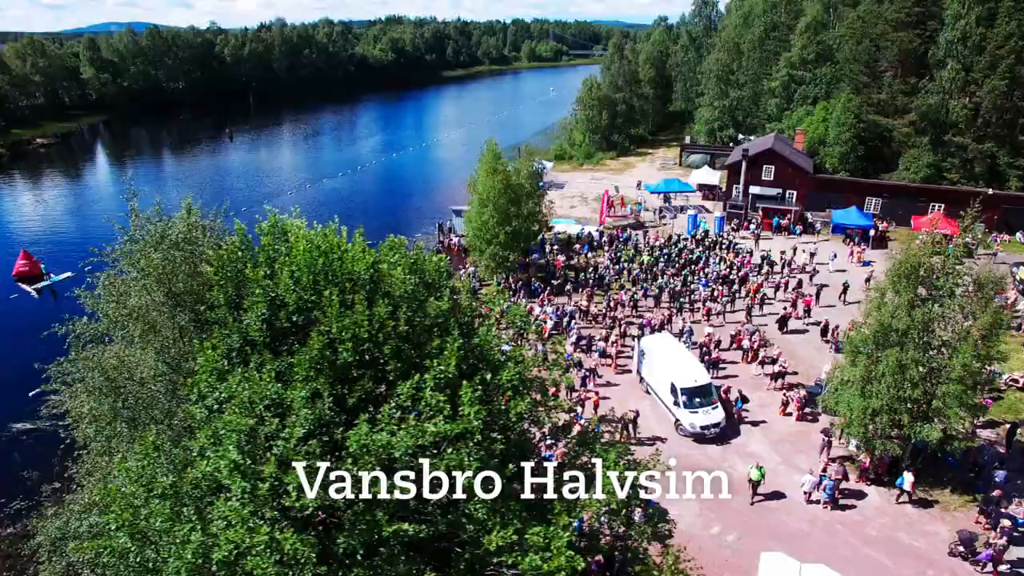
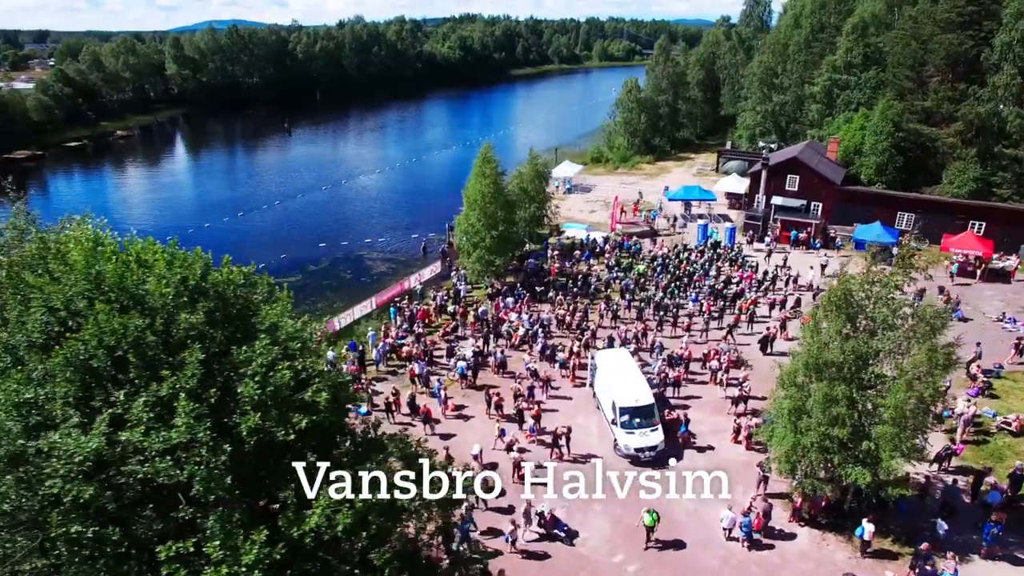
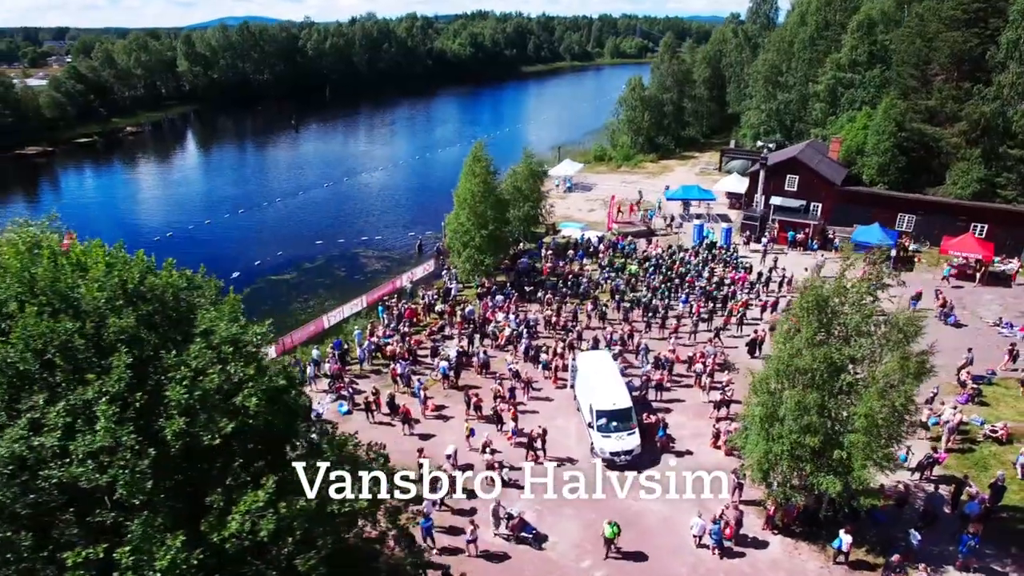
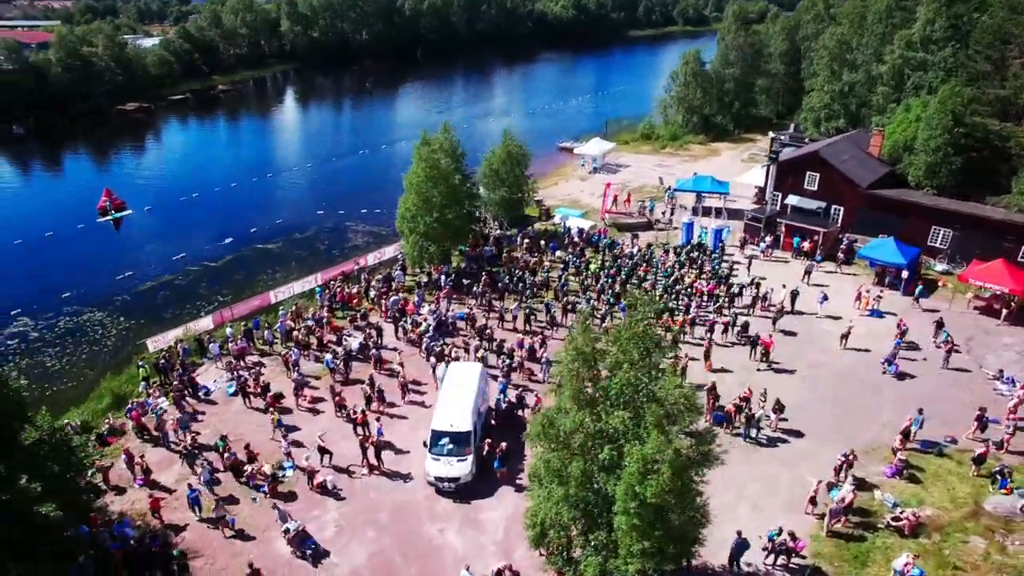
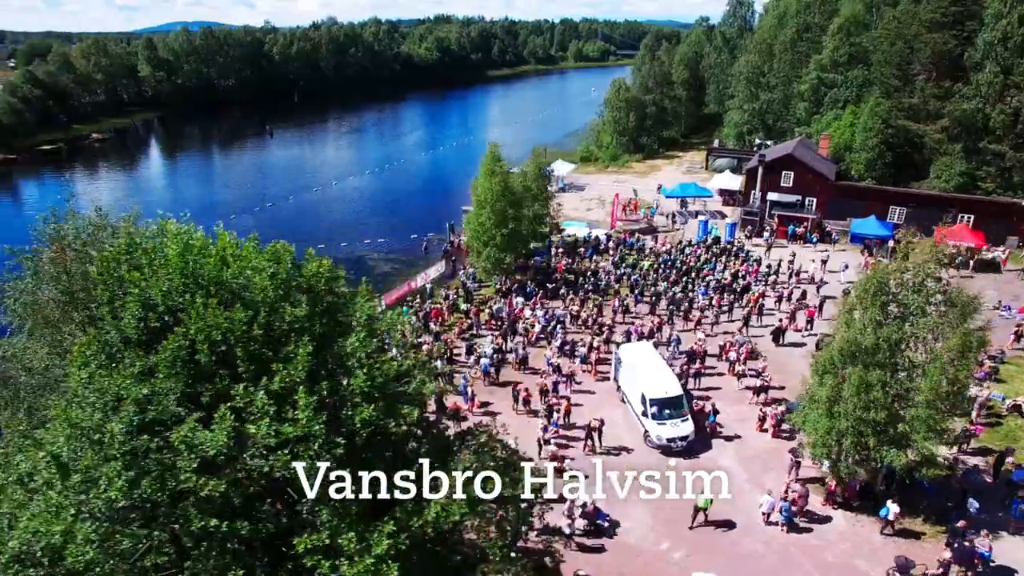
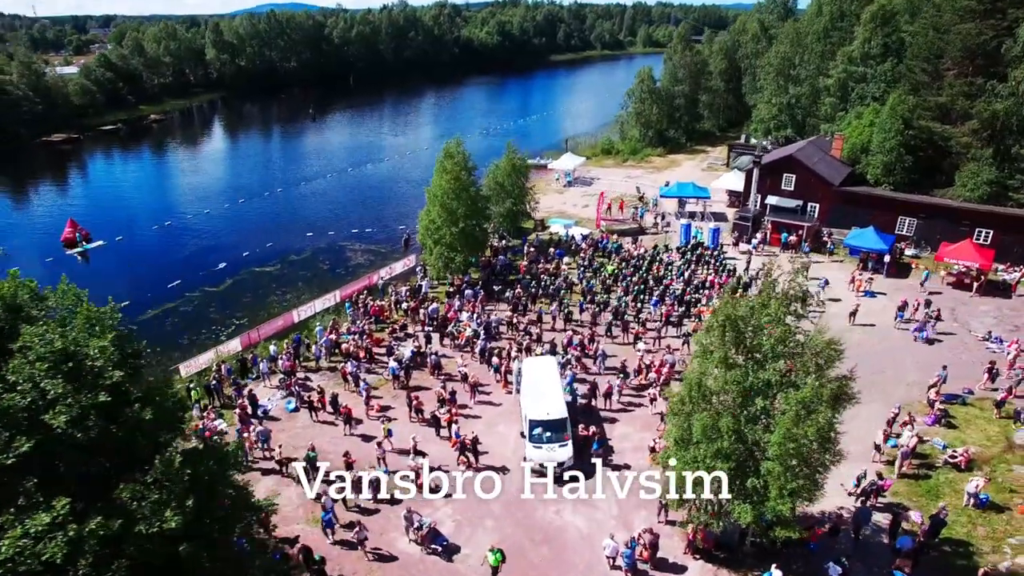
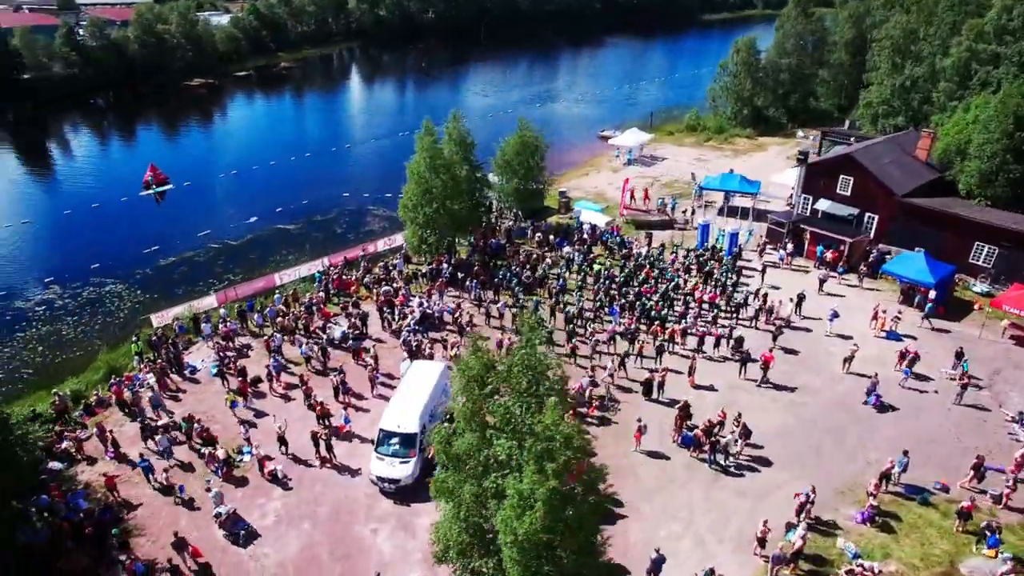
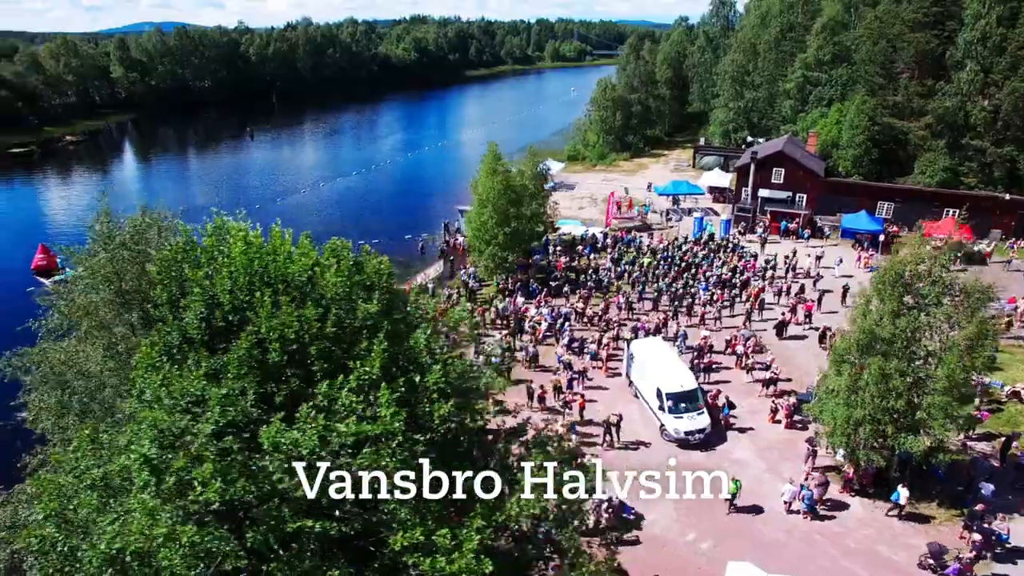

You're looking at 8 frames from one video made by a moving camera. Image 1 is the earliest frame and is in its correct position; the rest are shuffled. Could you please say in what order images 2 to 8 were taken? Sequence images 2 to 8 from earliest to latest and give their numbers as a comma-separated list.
8, 5, 2, 3, 6, 4, 7
